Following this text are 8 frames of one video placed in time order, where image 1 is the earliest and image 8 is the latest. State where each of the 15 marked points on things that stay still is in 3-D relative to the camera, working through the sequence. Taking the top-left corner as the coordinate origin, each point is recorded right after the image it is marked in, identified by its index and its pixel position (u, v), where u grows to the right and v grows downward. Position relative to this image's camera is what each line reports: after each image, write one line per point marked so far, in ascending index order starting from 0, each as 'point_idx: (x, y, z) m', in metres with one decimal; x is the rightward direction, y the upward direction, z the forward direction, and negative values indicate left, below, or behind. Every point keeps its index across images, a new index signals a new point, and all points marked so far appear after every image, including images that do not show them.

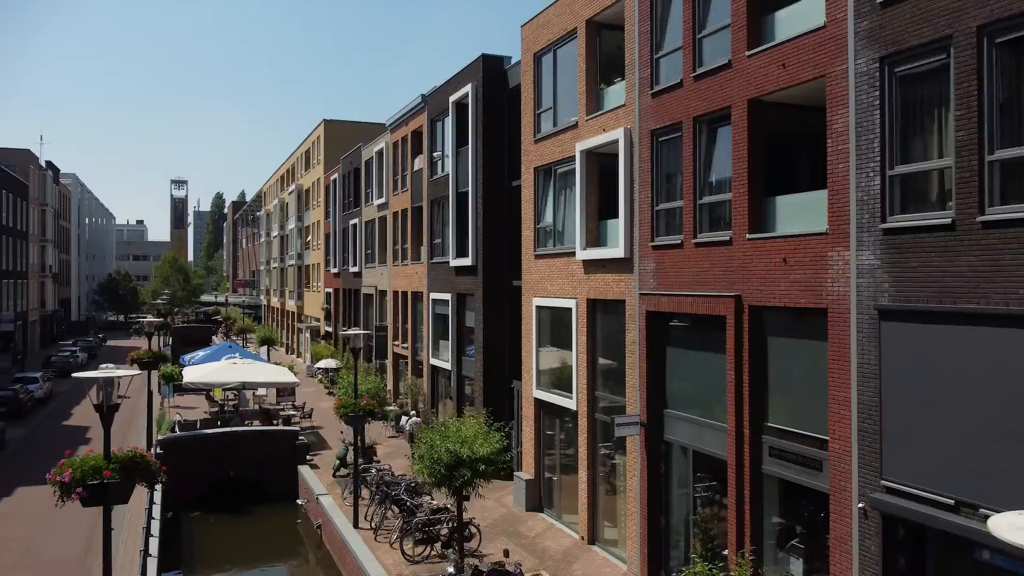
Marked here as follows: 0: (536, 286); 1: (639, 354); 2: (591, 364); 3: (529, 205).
0: (+0.5, +0.1, +18.0) m
1: (+2.2, -1.1, +13.9) m
2: (+1.5, -1.5, +15.8) m
3: (+0.4, +1.9, +18.4) m
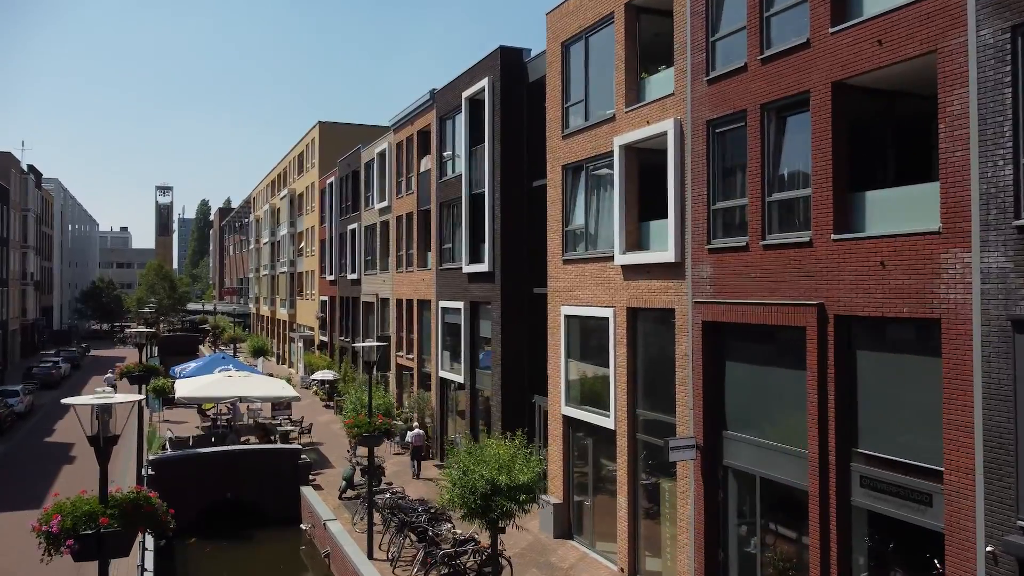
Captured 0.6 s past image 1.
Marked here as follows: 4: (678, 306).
0: (+1.1, -0.1, +16.6) m
1: (+2.8, -1.2, +12.5) m
2: (+2.1, -1.6, +14.4) m
3: (+0.9, +1.7, +17.0) m
4: (+2.6, -0.3, +12.9) m
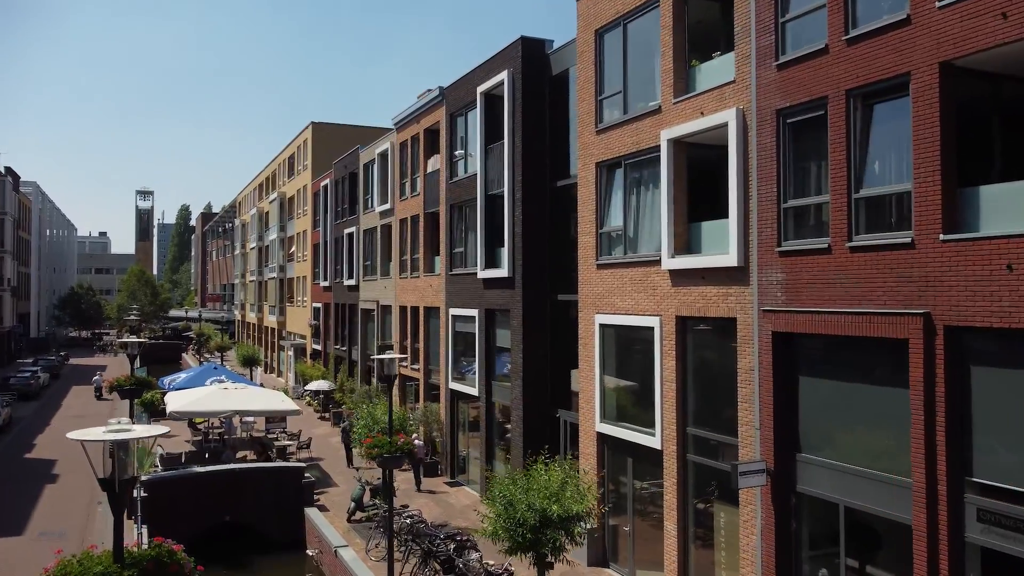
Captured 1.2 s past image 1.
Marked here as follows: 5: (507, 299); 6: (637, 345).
0: (+1.6, -0.2, +15.3) m
1: (+3.4, -1.3, +11.3) m
2: (+2.7, -1.7, +13.1) m
3: (+1.5, +1.6, +15.8) m
4: (+3.3, -0.4, +11.7) m
5: (-0.1, -0.3, +19.1) m
6: (+2.2, -1.0, +14.4) m
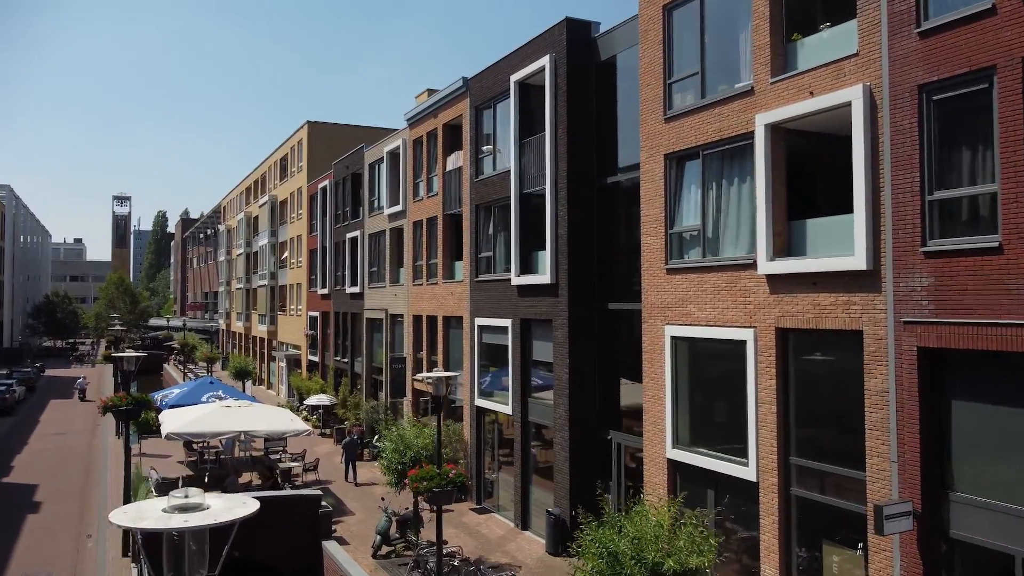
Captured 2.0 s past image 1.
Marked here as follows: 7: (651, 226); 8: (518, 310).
0: (+2.6, -0.4, +13.6) m
1: (+4.5, -1.4, +9.6) m
2: (+3.8, -1.8, +11.4) m
3: (+2.4, +1.5, +14.0) m
4: (+4.4, -0.5, +10.0) m
5: (+0.8, -0.4, +17.3) m
6: (+3.2, -1.1, +12.6) m
7: (+2.4, +1.1, +14.1) m
8: (+0.1, -0.5, +18.6) m
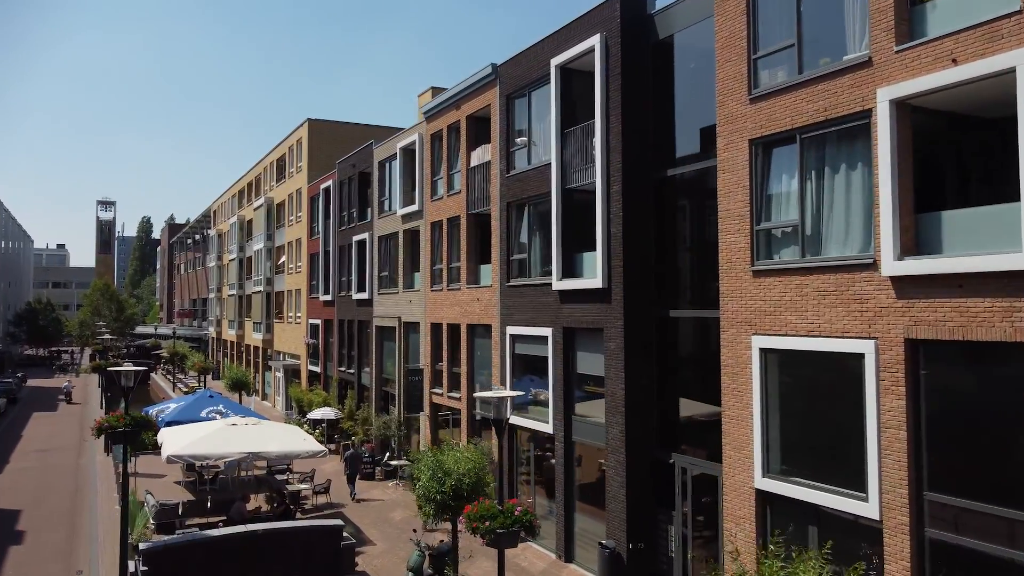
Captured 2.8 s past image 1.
0: (+3.6, -0.4, +11.8) m
1: (+5.5, -1.5, +7.8) m
2: (+4.7, -1.9, +9.6) m
3: (+3.4, +1.4, +12.3) m
4: (+5.4, -0.5, +8.3) m
5: (+1.6, -0.5, +15.5) m
6: (+4.2, -1.2, +10.9) m
7: (+3.3, +1.0, +12.3) m
8: (+1.0, -0.6, +16.8) m
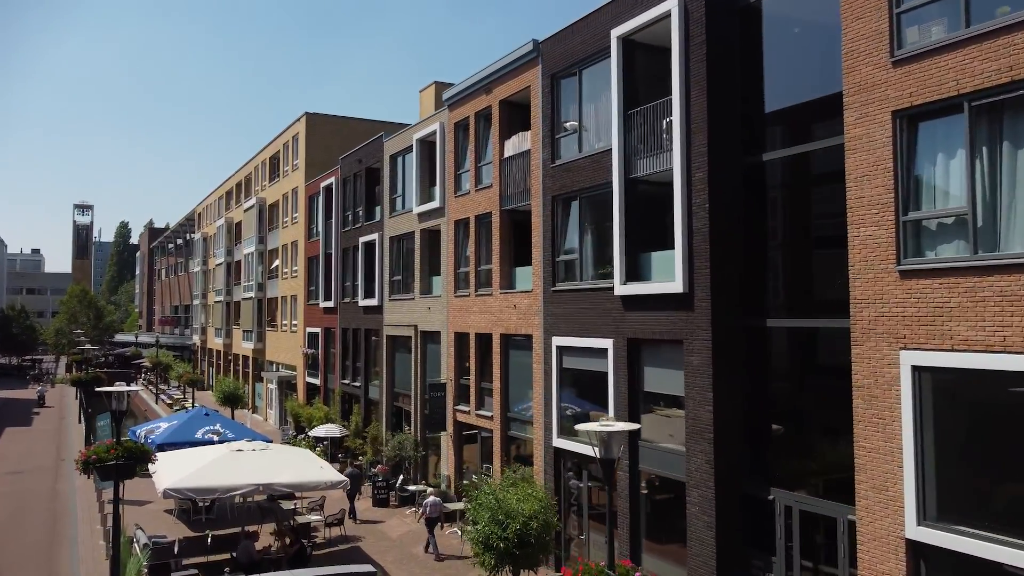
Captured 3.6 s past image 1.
0: (+4.7, -0.5, +9.6) m
1: (+6.7, -1.5, +5.7) m
2: (+5.9, -1.9, +7.5) m
3: (+4.5, +1.3, +10.1) m
4: (+6.6, -0.5, +6.1) m
5: (+2.7, -0.6, +13.2) m
6: (+5.3, -1.2, +8.7) m
7: (+4.4, +0.9, +10.2) m
8: (+2.0, -0.7, +14.5) m
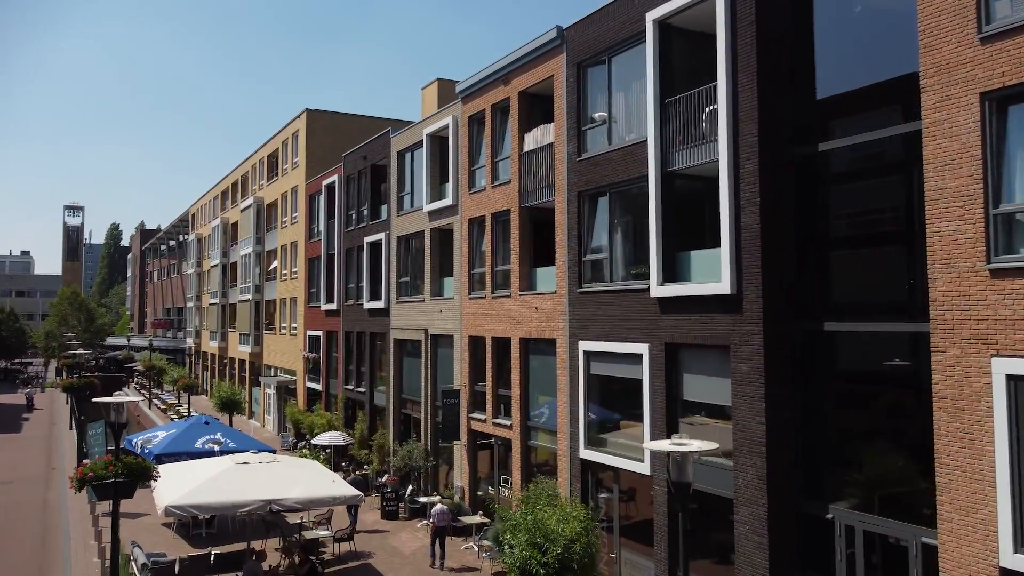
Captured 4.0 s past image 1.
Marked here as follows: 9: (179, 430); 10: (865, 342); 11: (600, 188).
0: (+5.2, -0.5, +8.7) m
1: (+7.3, -1.5, +4.8) m
2: (+6.4, -1.9, +6.5) m
3: (+5.0, +1.3, +9.2) m
4: (+7.1, -0.5, +5.2) m
5: (+3.2, -0.6, +12.3) m
6: (+5.8, -1.2, +7.7) m
7: (+5.0, +0.9, +9.2) m
8: (+2.5, -0.7, +13.6) m
9: (-8.1, -3.5, +19.9) m
10: (+4.7, -0.7, +11.0) m
11: (+1.6, +1.9, +15.3) m
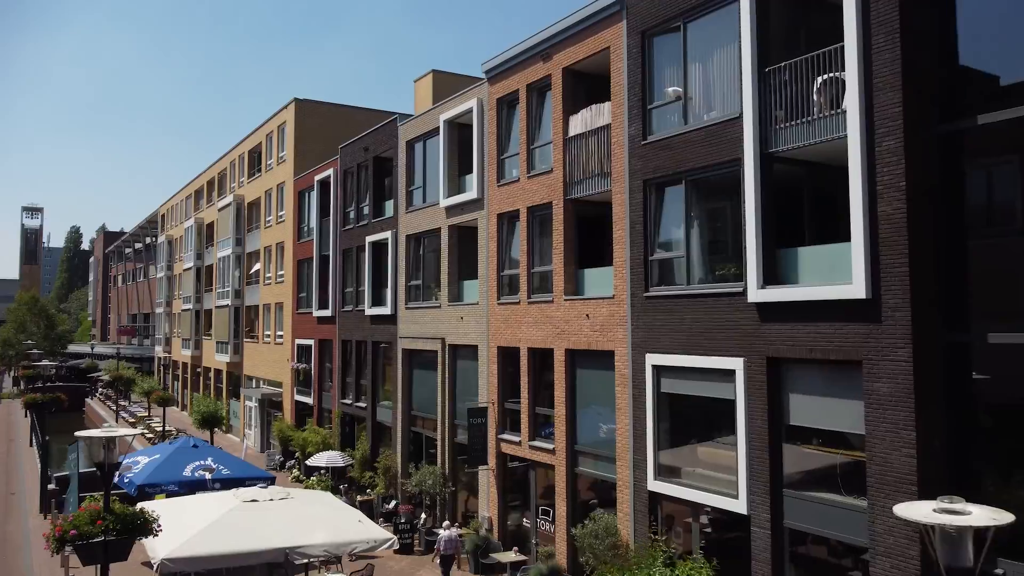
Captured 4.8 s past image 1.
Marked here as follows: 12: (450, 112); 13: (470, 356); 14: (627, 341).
0: (+6.4, -0.5, +6.6) m
1: (+8.7, -1.5, +2.8) m
2: (+7.7, -1.9, +4.5) m
3: (+6.2, +1.3, +7.2) m
4: (+8.5, -0.5, +3.3) m
5: (+4.2, -0.7, +10.1) m
6: (+7.1, -1.2, +5.7) m
7: (+6.1, +0.9, +7.2) m
8: (+3.5, -0.8, +11.4) m
9: (-7.4, -3.5, +17.2) m
10: (+5.9, -0.7, +8.9) m
11: (+2.6, +1.8, +13.1) m
12: (-1.5, +4.2, +19.6) m
13: (-1.0, -1.6, +18.7) m
14: (+2.0, -0.9, +13.8) m
